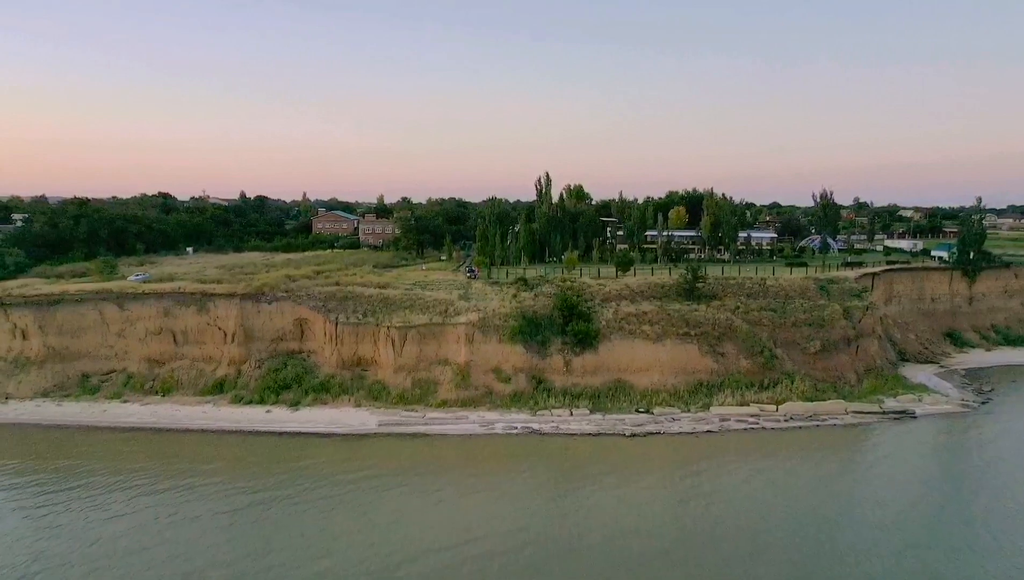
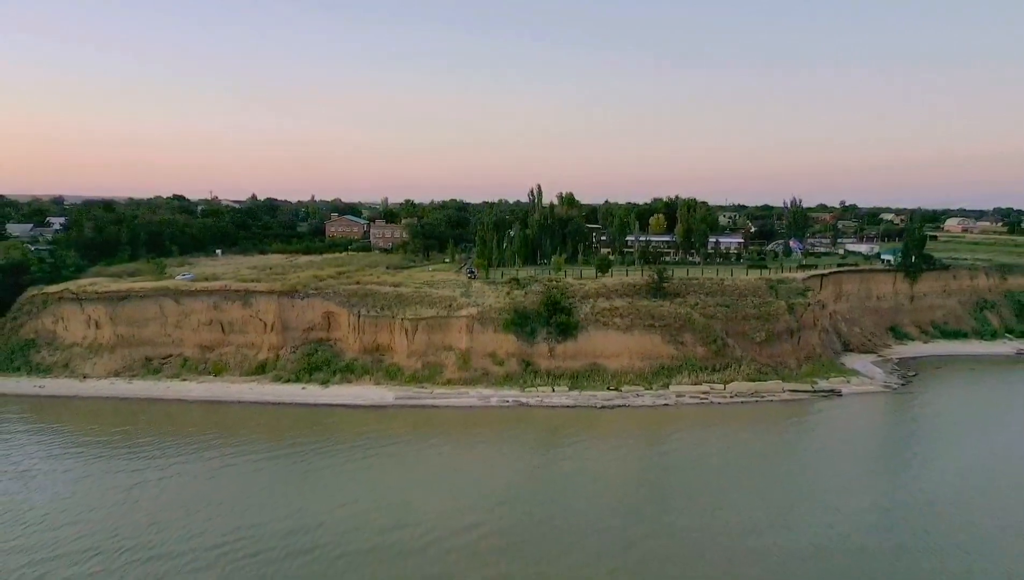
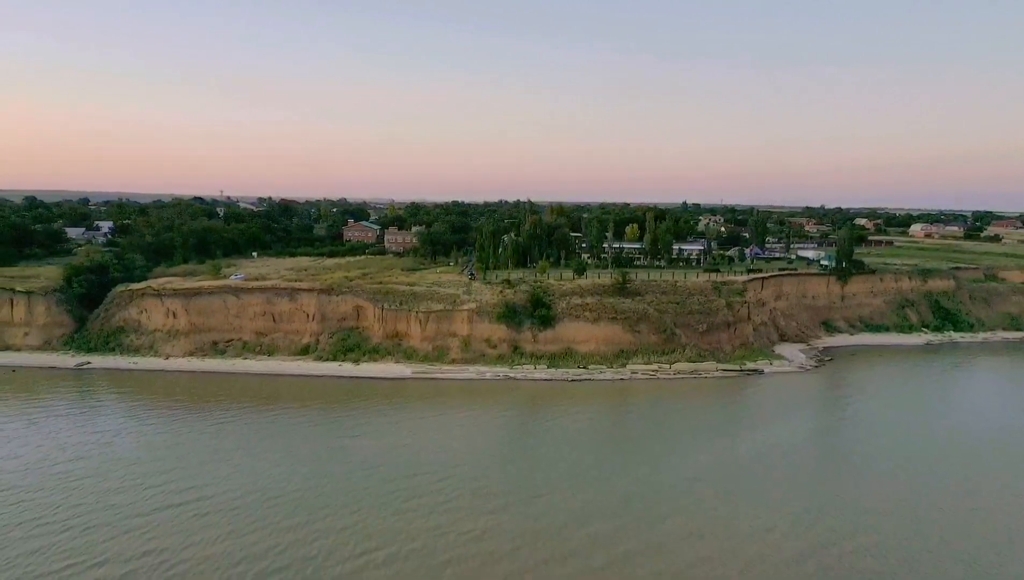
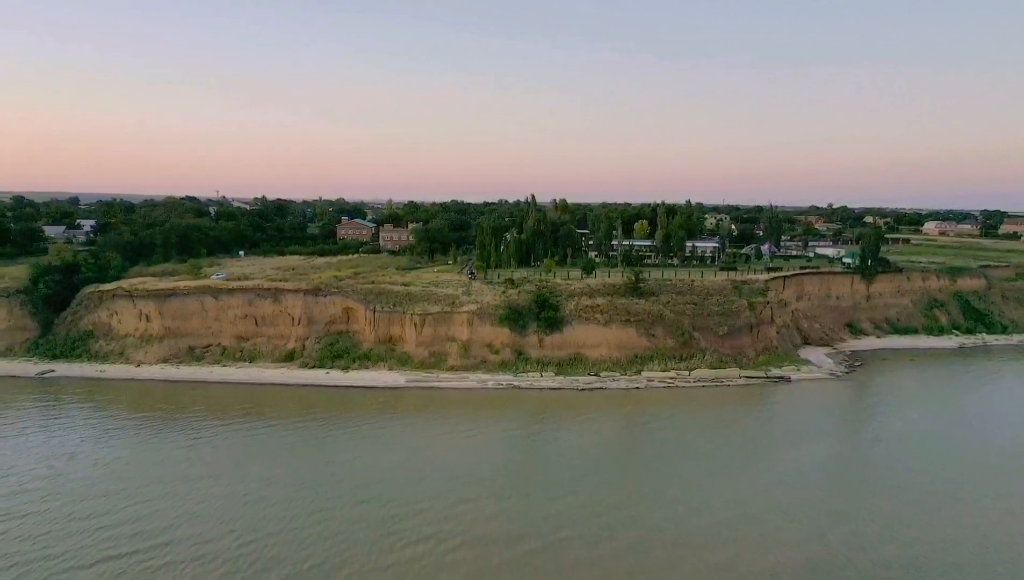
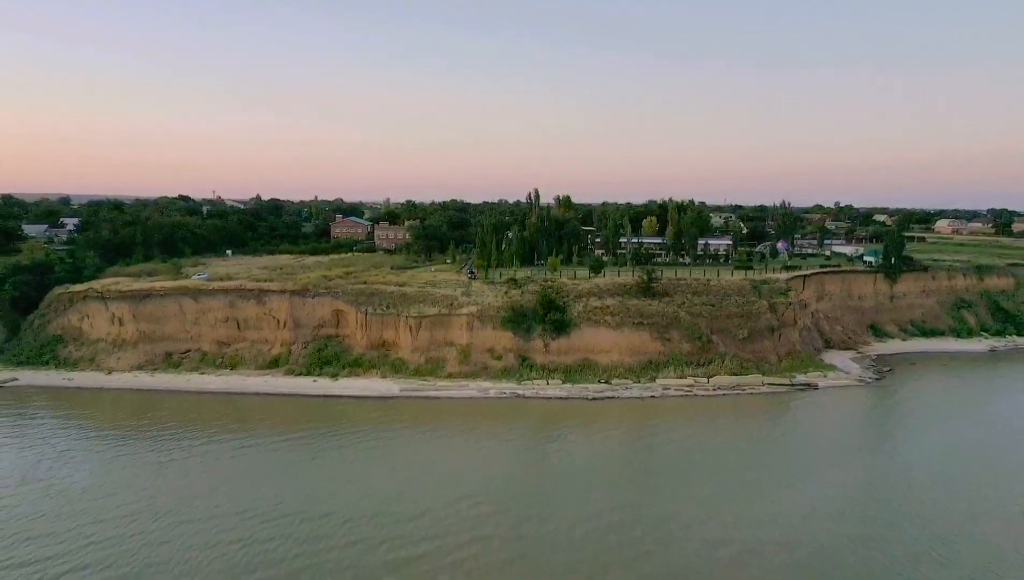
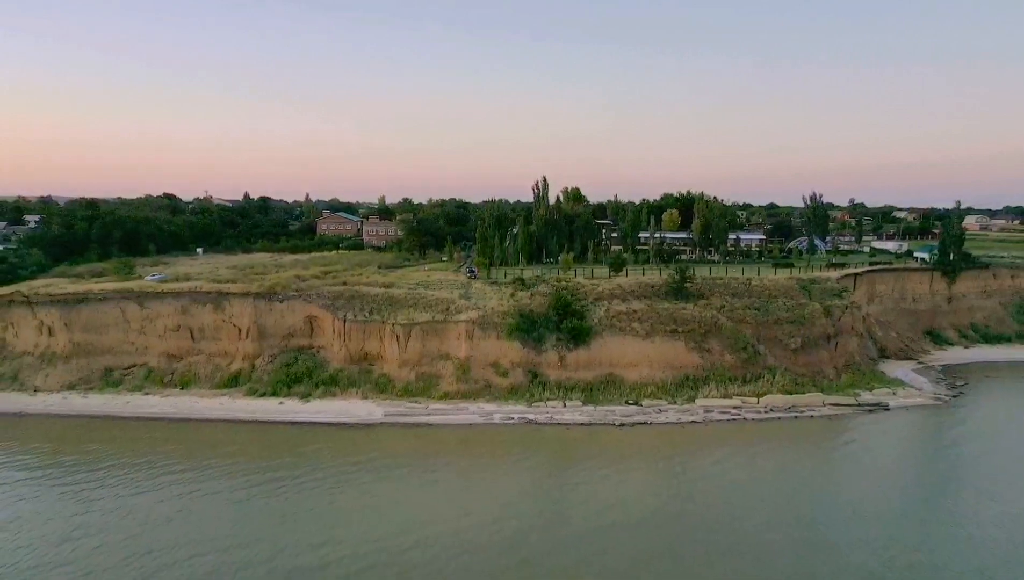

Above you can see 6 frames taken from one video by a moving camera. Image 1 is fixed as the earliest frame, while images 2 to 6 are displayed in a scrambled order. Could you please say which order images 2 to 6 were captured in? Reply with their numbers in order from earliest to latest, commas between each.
6, 2, 5, 4, 3
